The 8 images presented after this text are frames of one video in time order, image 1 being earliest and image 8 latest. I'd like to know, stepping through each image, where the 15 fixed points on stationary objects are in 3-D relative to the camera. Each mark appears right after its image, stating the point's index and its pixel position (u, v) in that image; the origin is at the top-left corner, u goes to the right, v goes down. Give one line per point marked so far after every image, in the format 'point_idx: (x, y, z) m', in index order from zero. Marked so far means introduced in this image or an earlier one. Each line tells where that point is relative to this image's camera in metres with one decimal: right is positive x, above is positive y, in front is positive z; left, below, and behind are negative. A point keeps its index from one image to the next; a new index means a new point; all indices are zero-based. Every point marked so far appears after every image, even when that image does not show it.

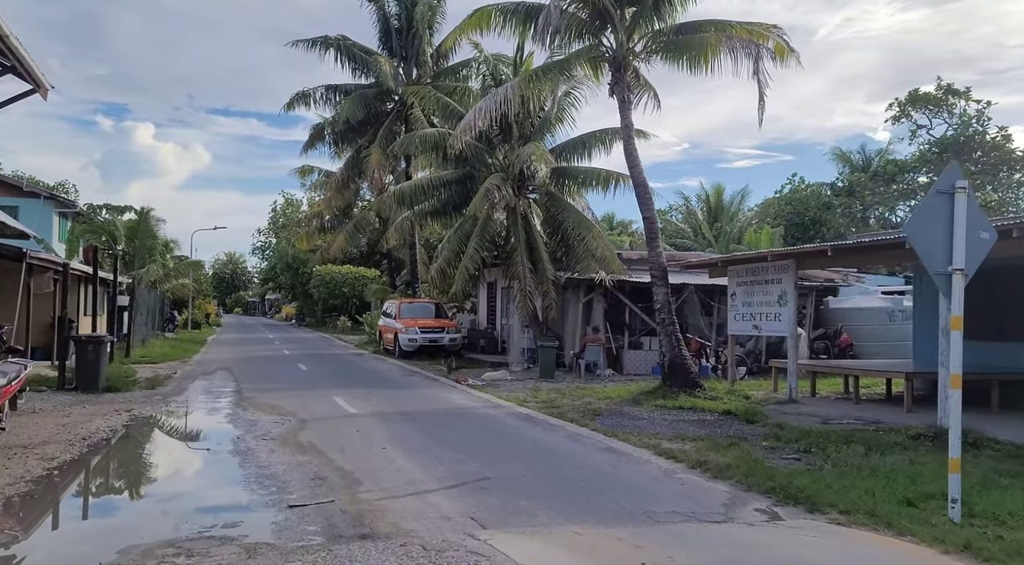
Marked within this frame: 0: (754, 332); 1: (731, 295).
0: (+4.4, -0.9, +14.0) m
1: (+4.2, -0.2, +14.8) m
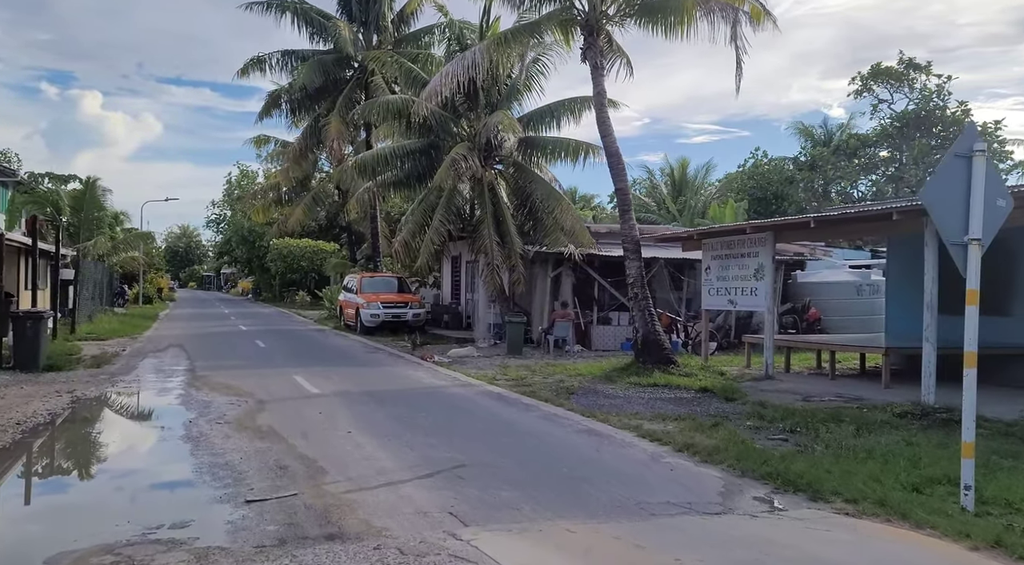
0: (+3.9, -0.4, +13.7) m
1: (+3.6, +0.3, +14.5) m
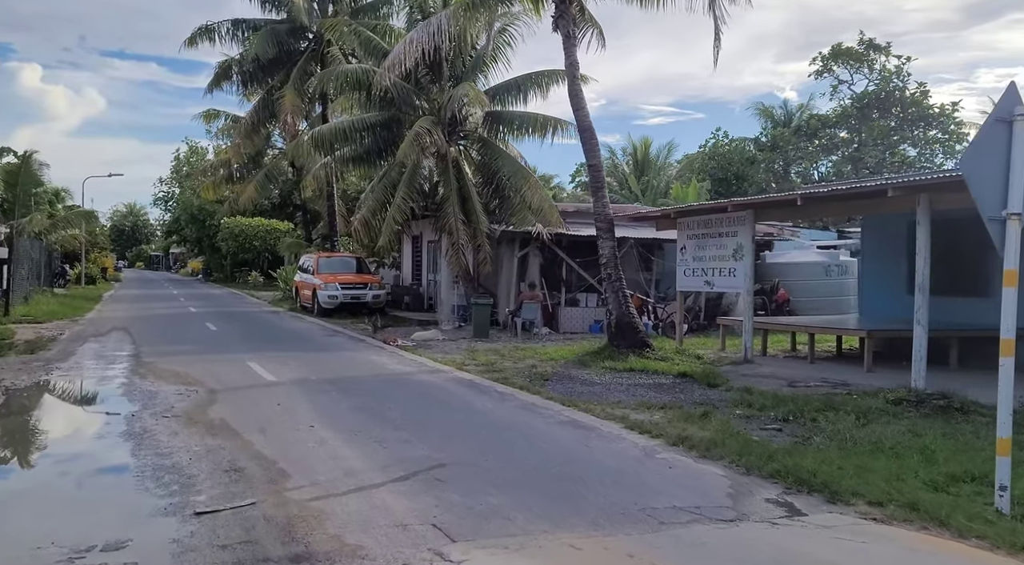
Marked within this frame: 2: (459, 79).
0: (+3.3, -0.1, +13.3) m
1: (+3.0, +0.6, +14.0) m
2: (-1.3, +5.0, +19.0) m
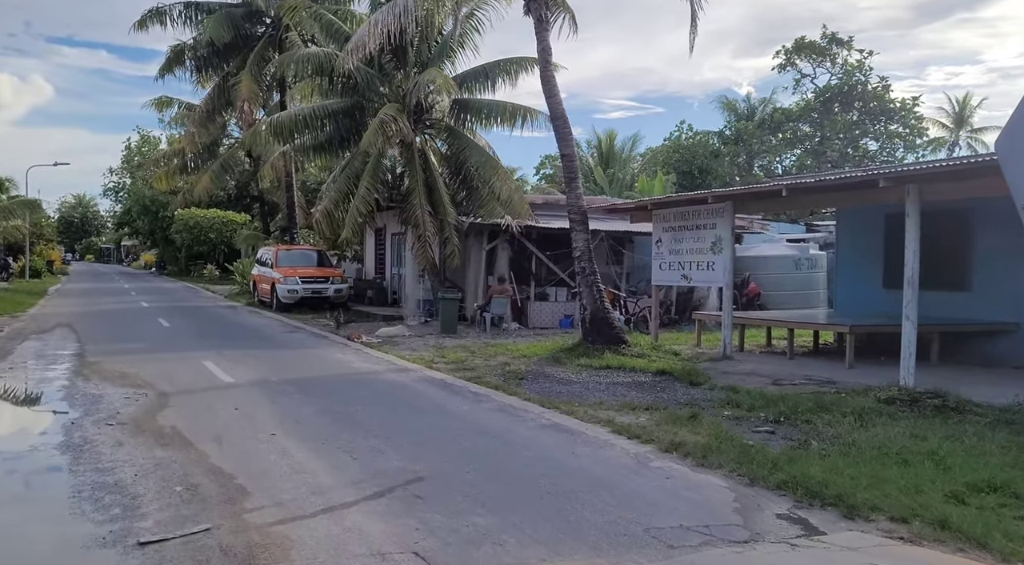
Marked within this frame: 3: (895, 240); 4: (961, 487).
0: (+2.8, 0.0, +12.9) m
1: (+2.5, +0.7, +13.6) m
2: (-2.1, +5.2, +18.4) m
3: (+6.7, +0.7, +13.4) m
4: (+2.9, -1.3, +4.9) m
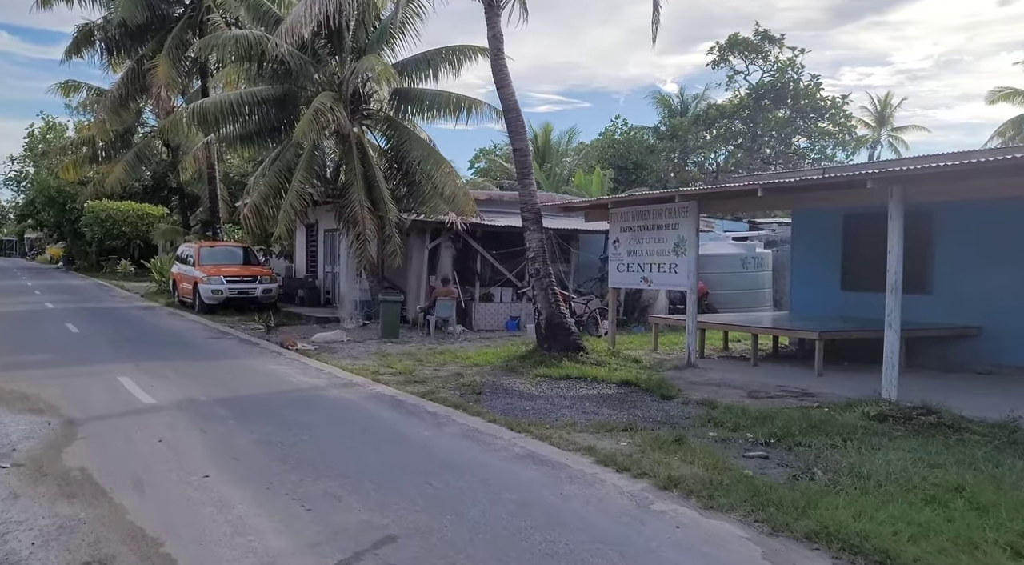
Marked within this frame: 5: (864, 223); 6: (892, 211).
0: (+2.1, 0.0, +12.3) m
1: (+1.7, +0.7, +13.0) m
2: (-3.3, +5.2, +17.2) m
3: (+5.8, +0.7, +13.2) m
4: (+2.8, -1.4, +4.4) m
5: (+5.9, +1.0, +13.0) m
6: (+4.1, +0.8, +8.4) m
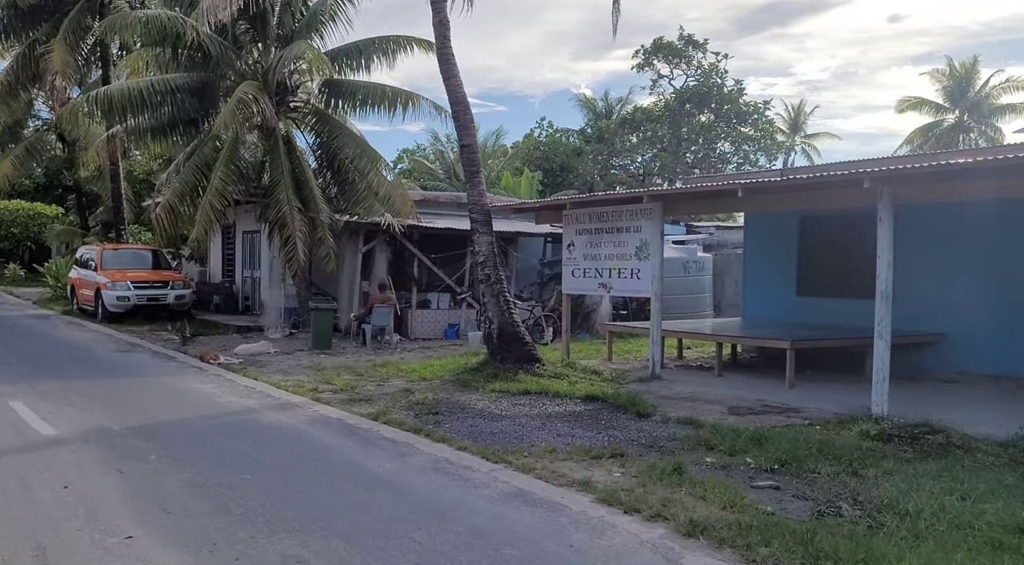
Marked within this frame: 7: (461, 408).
0: (+1.3, -0.1, +11.6) m
1: (+0.9, +0.6, +12.2) m
2: (-4.6, +5.0, +15.9) m
3: (+5.0, +0.6, +12.9) m
4: (+2.9, -1.5, +3.8) m
5: (+5.0, +0.9, +12.7) m
6: (+3.8, +0.7, +7.9) m
7: (-0.6, -1.5, +9.1) m
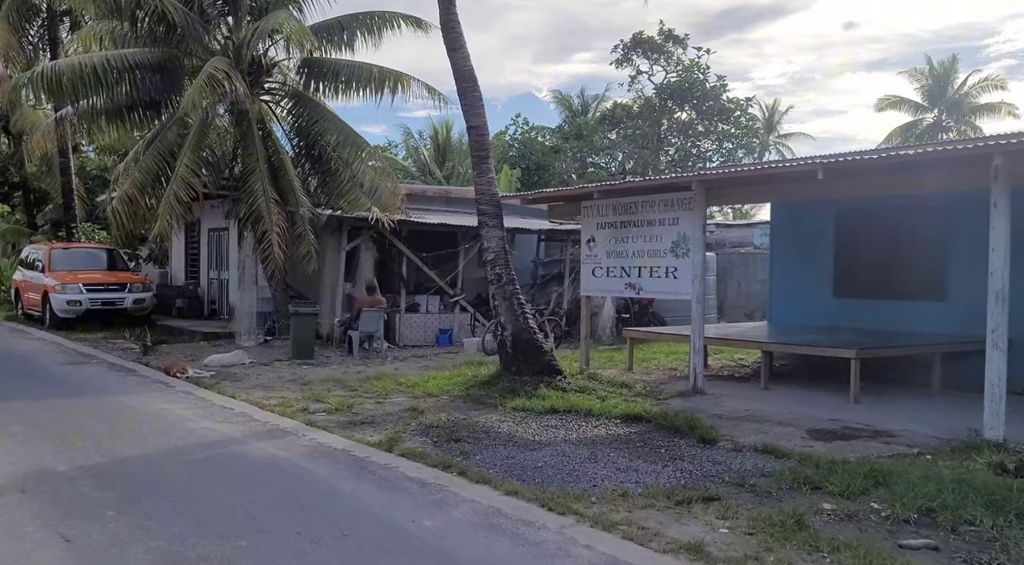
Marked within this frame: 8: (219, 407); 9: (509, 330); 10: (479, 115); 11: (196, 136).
0: (+1.5, -0.1, +10.2) m
1: (+1.1, +0.6, +10.8) m
2: (-4.6, +5.0, +14.3) m
3: (+5.1, +0.6, +11.7) m
4: (+3.5, -1.5, +2.5) m
5: (+5.2, +0.9, +11.5) m
6: (+4.2, +0.7, +6.7) m
7: (-0.3, -1.5, +7.6) m
8: (-3.3, -1.4, +8.8) m
9: (0.0, -0.6, +10.2) m
10: (-0.5, +2.3, +10.6) m
11: (-5.4, +2.5, +13.2) m
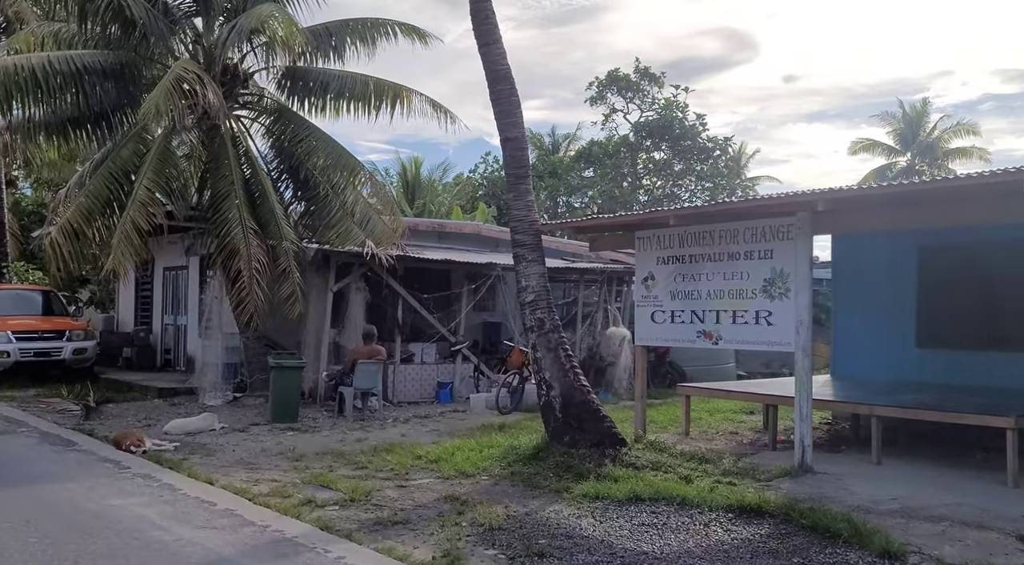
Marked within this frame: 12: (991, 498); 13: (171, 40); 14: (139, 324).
0: (+2.1, -0.7, +8.3) m
1: (+1.6, 0.0, +8.9) m
2: (-4.3, +4.3, +12.3) m
3: (+5.5, 0.0, +10.1) m
4: (+4.6, -1.6, +0.7) m
5: (+5.6, +0.3, +9.9) m
6: (+4.9, +0.4, +5.0) m
7: (+0.4, -1.8, +5.6) m
8: (-2.7, -1.8, +6.6) m
9: (+0.5, -1.1, +8.2) m
10: (+0.1, +1.7, +8.7) m
11: (-5.0, +1.8, +11.0) m
12: (+3.9, -1.8, +6.4) m
13: (-5.2, +3.7, +11.8) m
14: (-8.2, -0.9, +17.0) m
